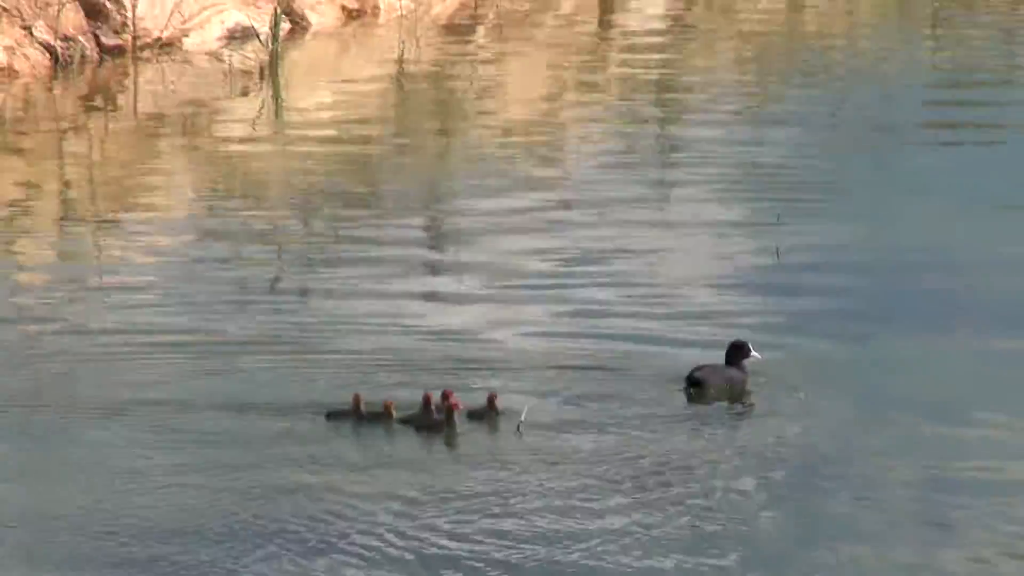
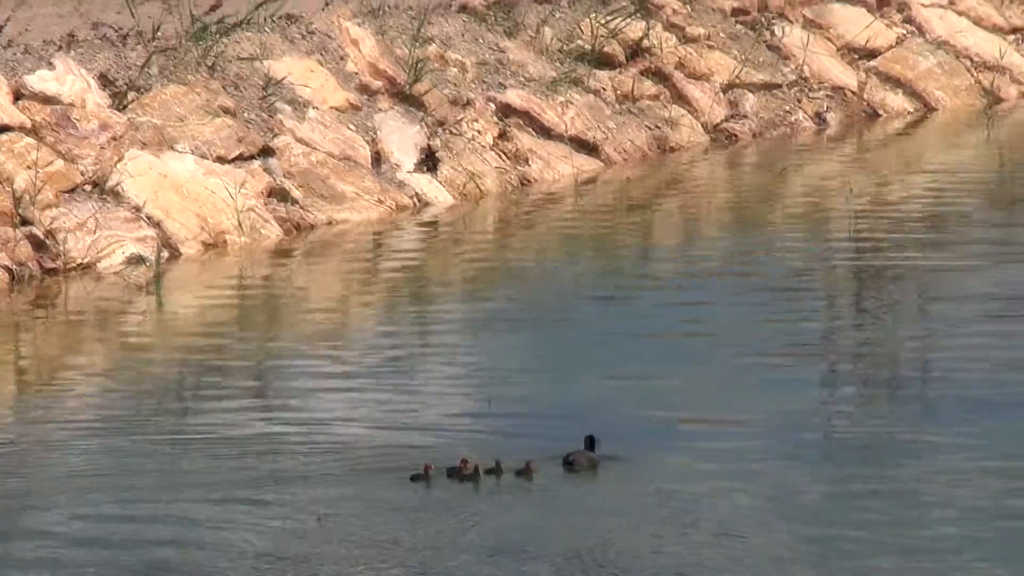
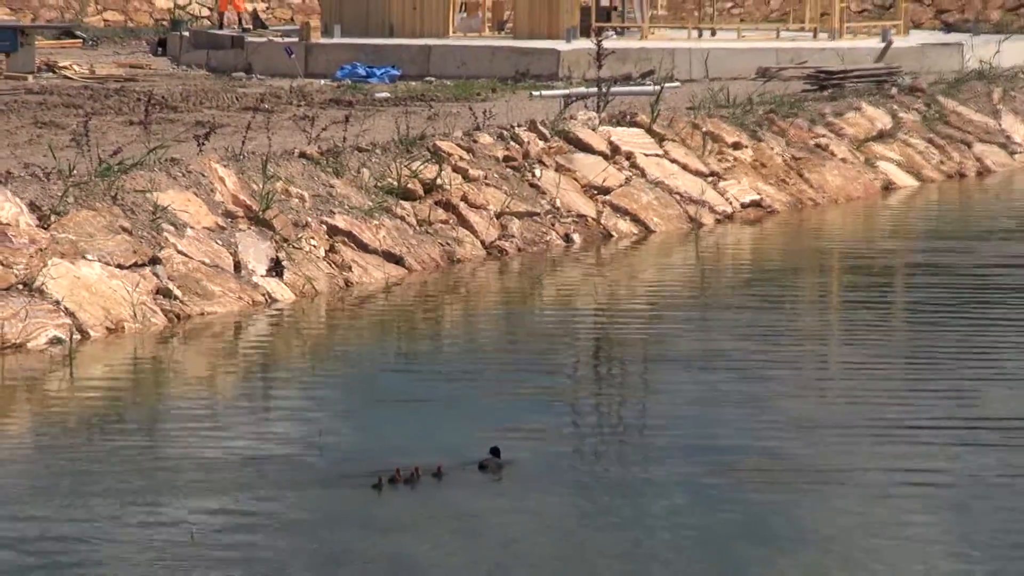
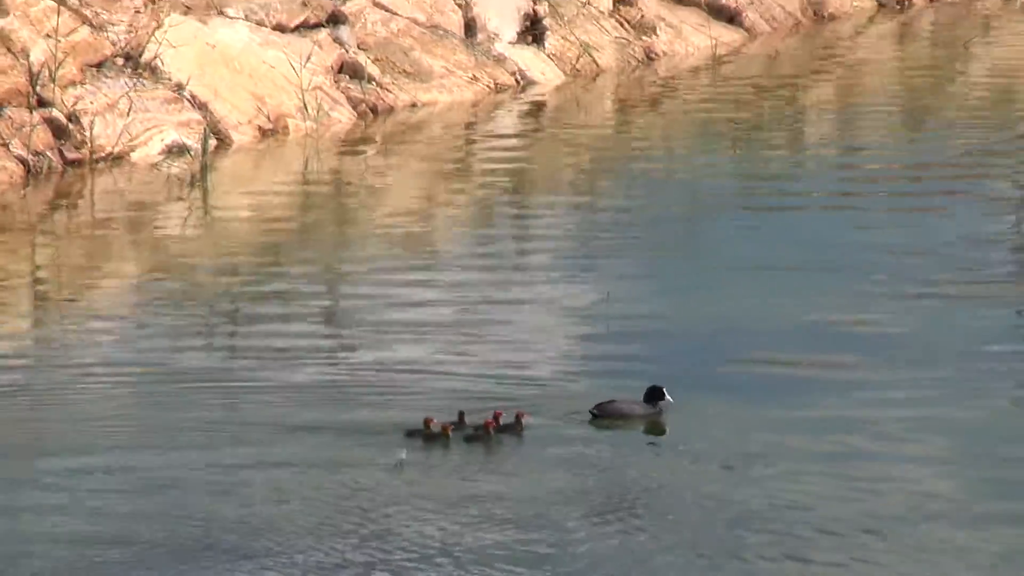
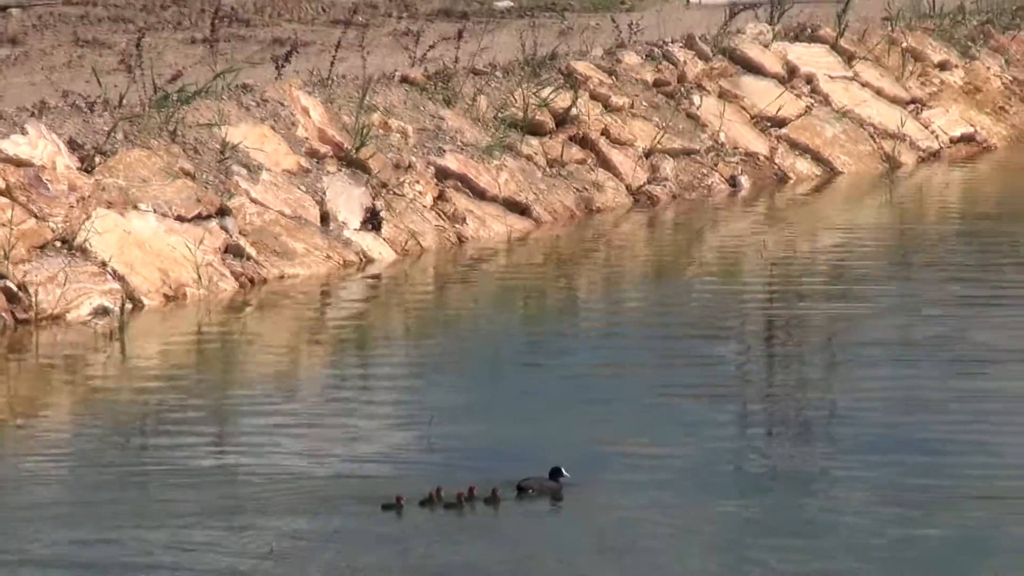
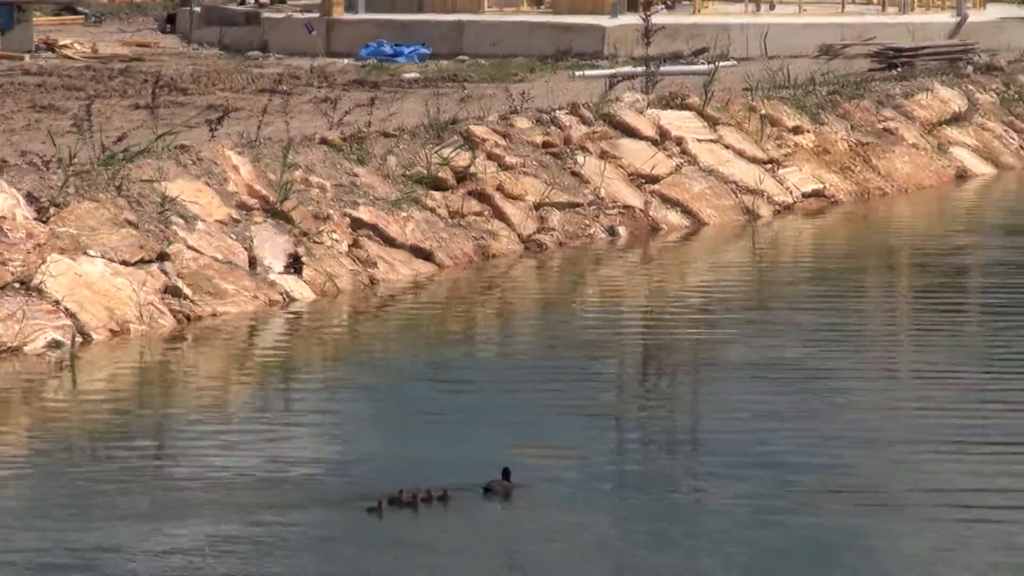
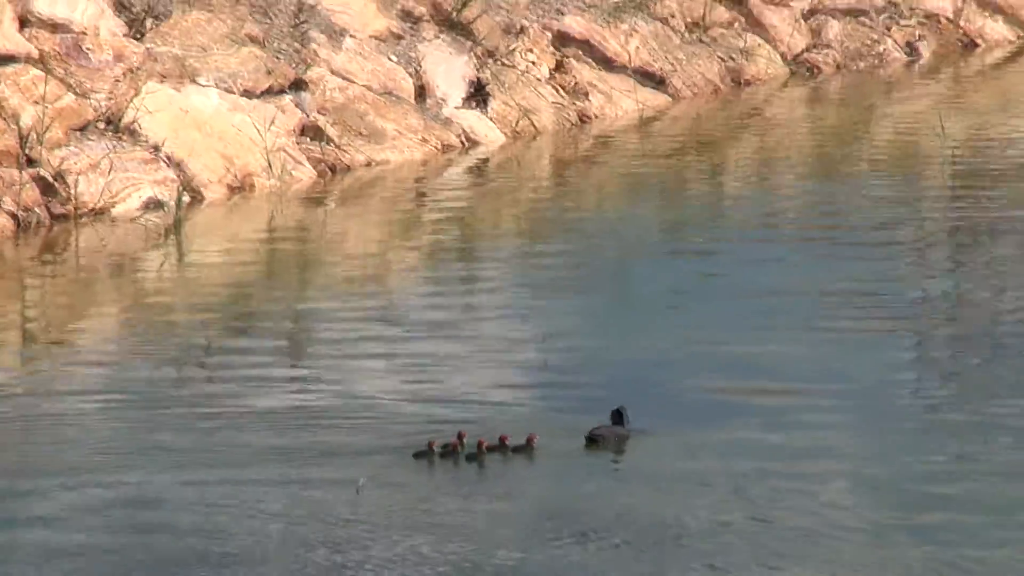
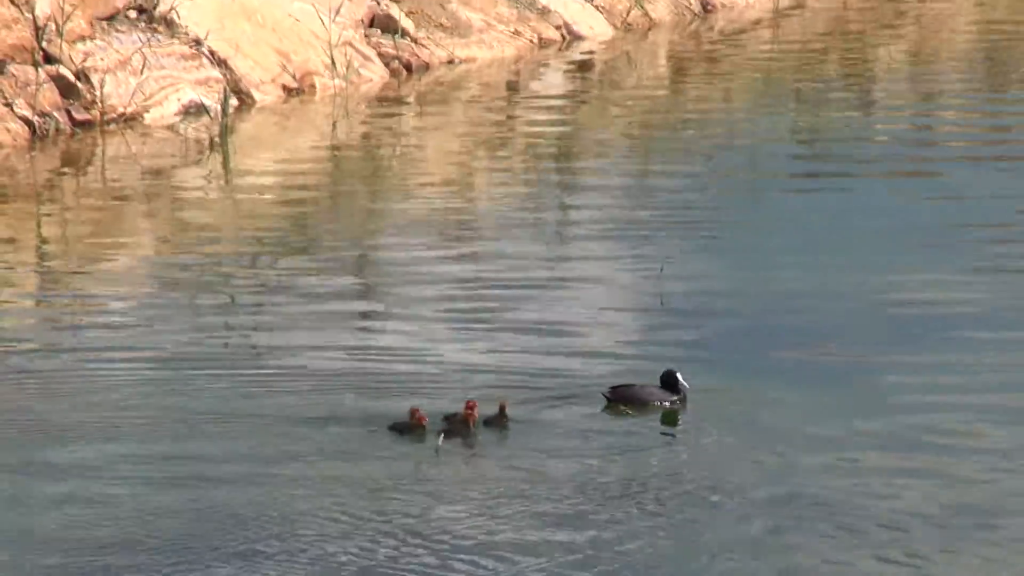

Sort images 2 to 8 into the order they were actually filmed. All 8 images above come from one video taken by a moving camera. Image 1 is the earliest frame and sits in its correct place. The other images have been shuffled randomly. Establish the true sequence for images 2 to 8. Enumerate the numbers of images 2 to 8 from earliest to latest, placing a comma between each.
8, 4, 7, 2, 5, 6, 3
